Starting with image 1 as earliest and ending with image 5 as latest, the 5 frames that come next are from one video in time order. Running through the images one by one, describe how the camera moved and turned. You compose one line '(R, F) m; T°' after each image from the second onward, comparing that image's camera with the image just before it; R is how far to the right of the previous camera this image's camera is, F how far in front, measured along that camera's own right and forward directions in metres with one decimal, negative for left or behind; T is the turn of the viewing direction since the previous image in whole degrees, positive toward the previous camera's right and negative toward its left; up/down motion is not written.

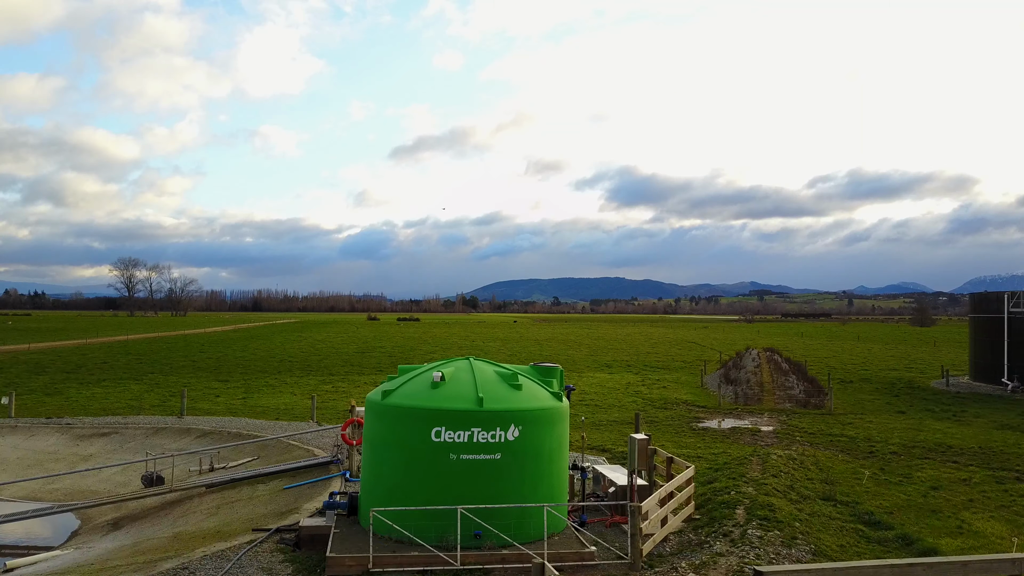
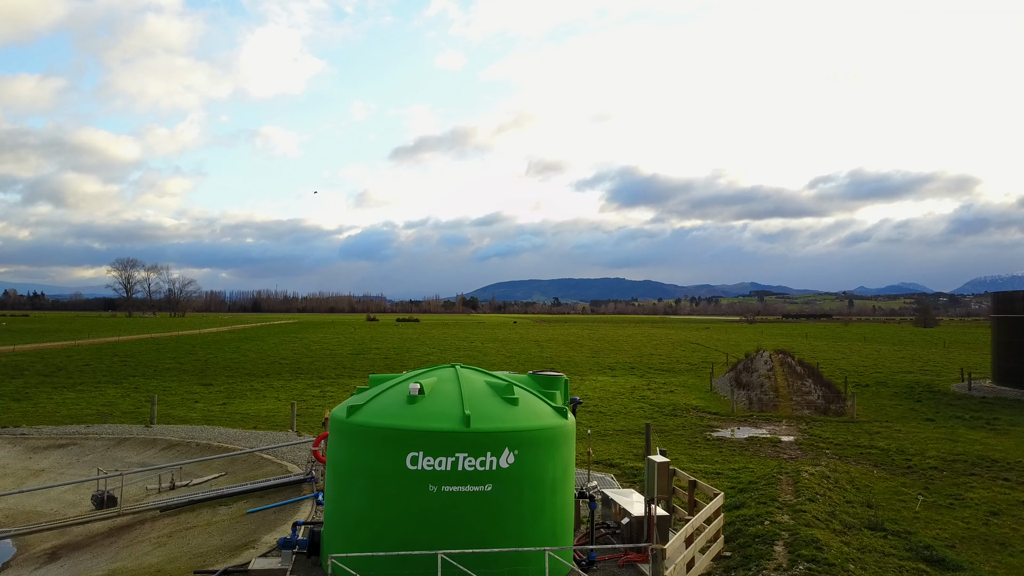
(+0.1, +2.1) m; 0°
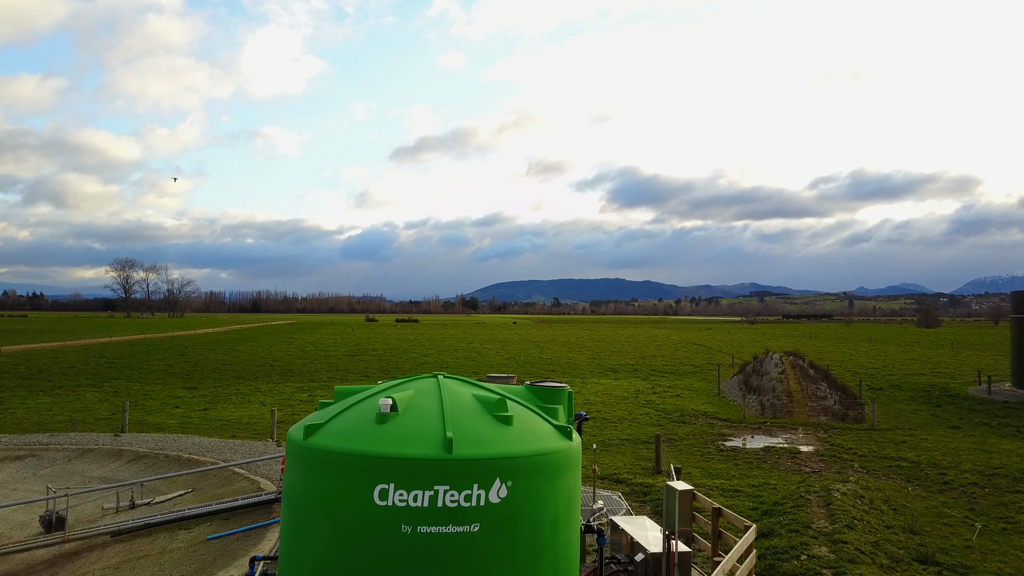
(+0.1, +1.7) m; 0°
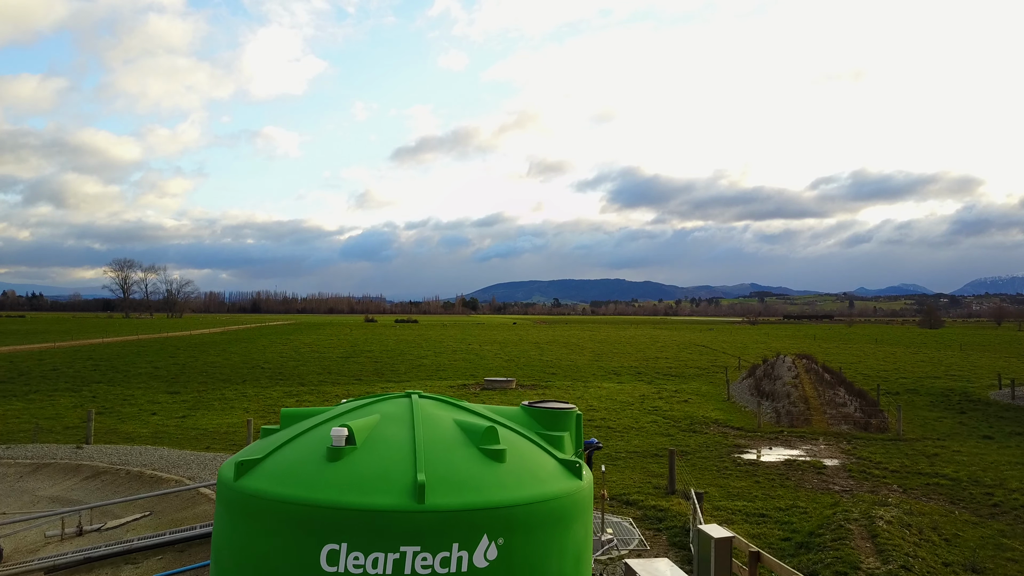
(+0.1, +1.8) m; 0°
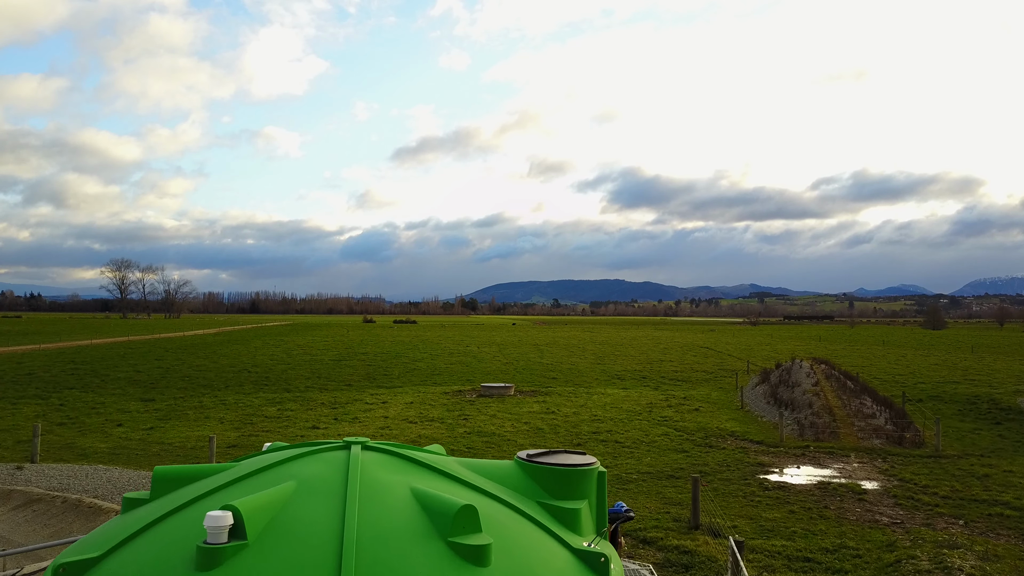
(+0.1, +2.3) m; 0°
